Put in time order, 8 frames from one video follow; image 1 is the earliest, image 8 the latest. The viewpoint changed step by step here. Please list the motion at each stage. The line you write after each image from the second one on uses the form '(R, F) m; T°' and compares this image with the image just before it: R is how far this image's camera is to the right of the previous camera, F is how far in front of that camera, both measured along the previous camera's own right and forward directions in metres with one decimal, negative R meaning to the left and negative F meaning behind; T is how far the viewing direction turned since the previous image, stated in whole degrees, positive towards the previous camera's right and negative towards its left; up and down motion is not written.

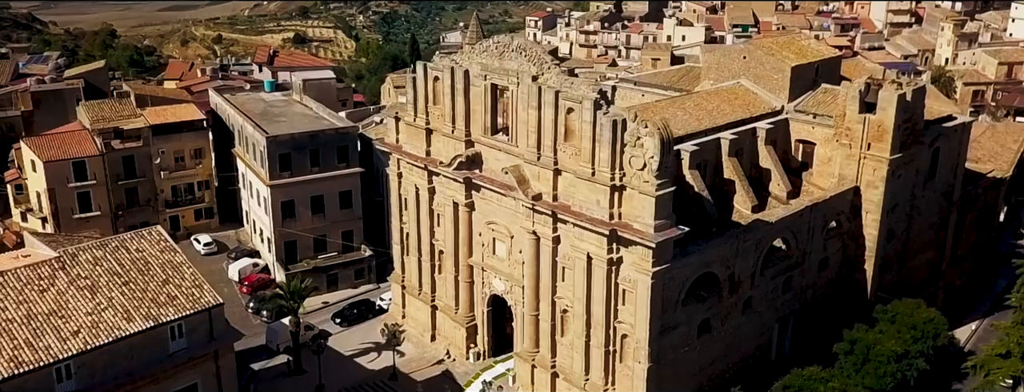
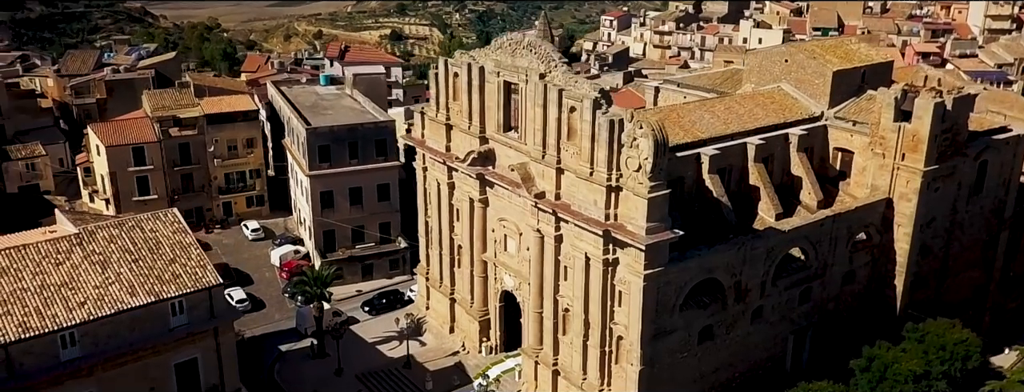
(+3.5, -0.1) m; -6°
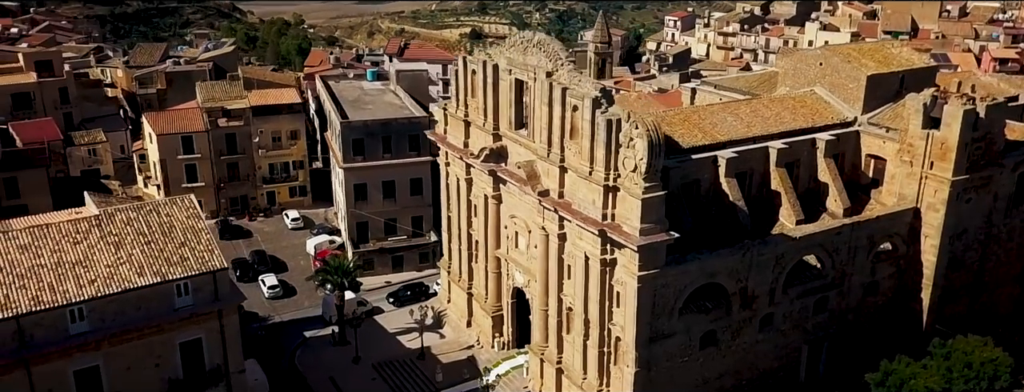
(+2.9, -0.1) m; -5°
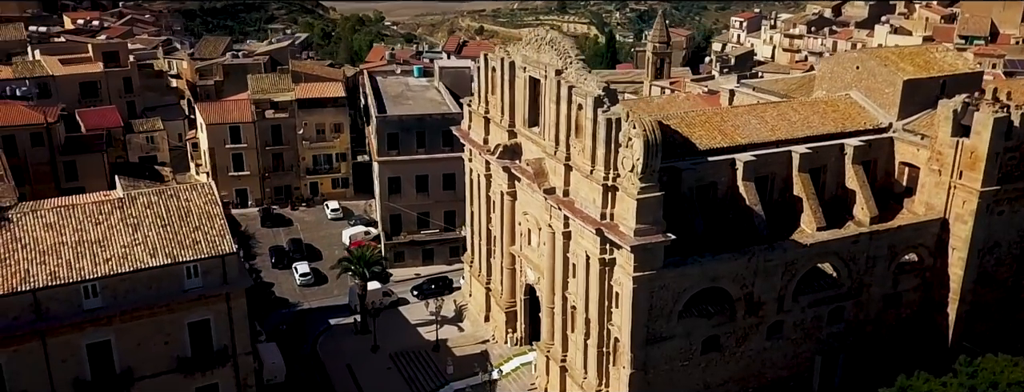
(+2.8, -0.1) m; -5°
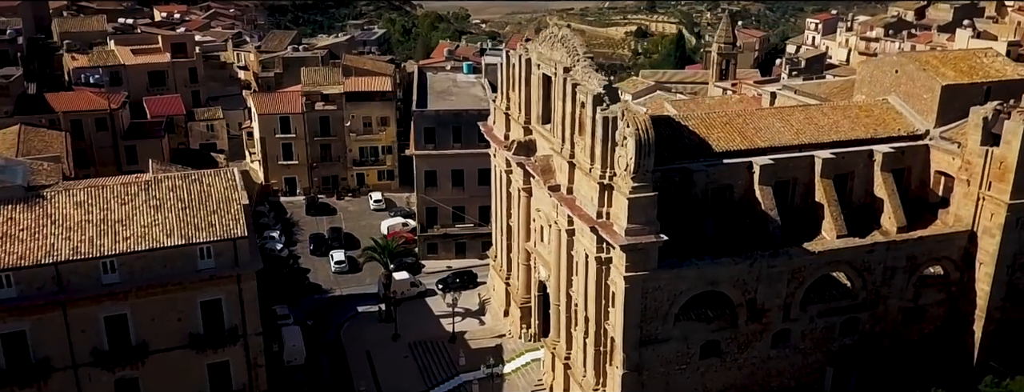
(+3.2, -0.1) m; -6°
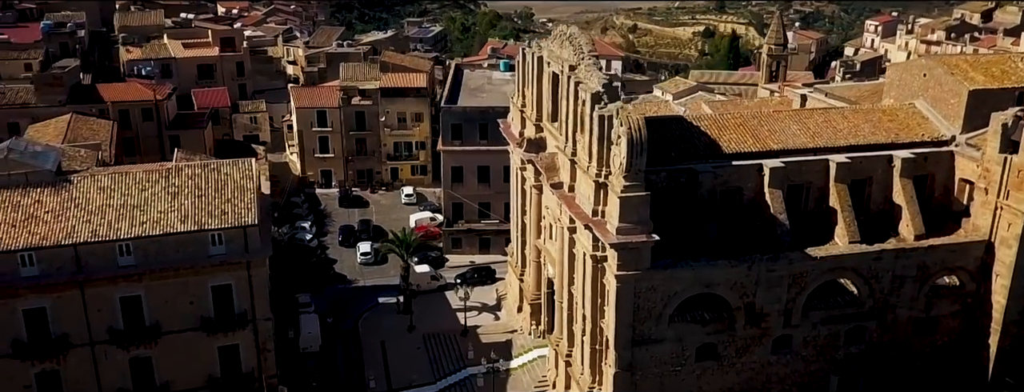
(+2.5, -0.2) m; -4°
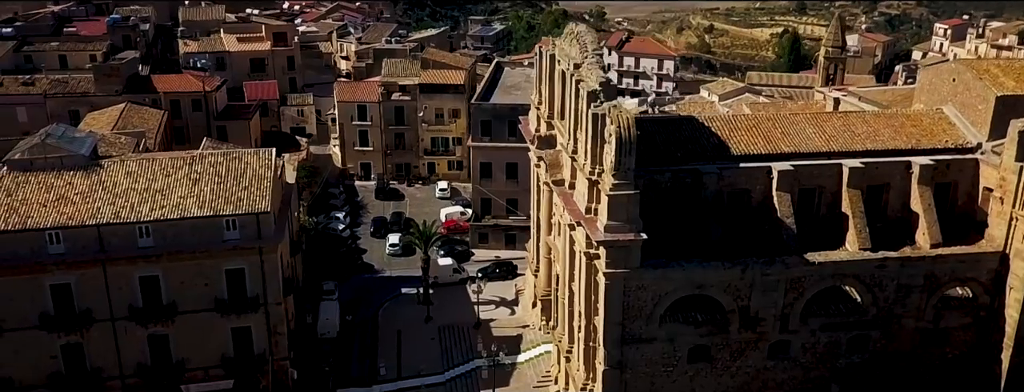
(+2.8, -0.3) m; -5°
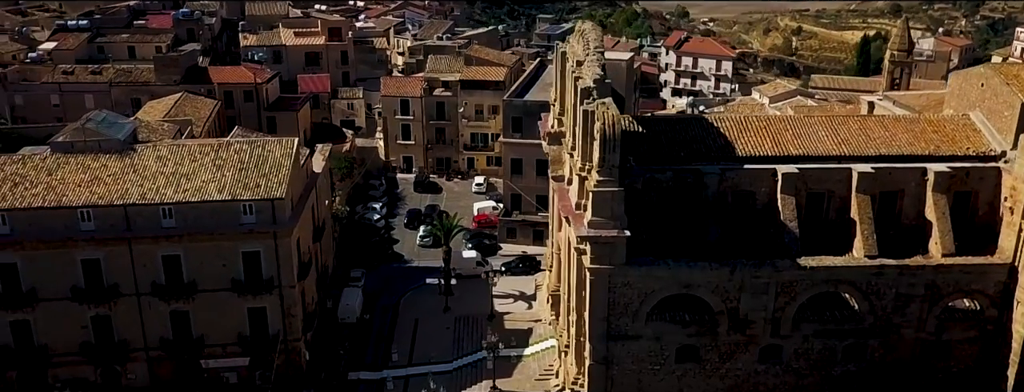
(+3.2, -0.4) m; -6°
